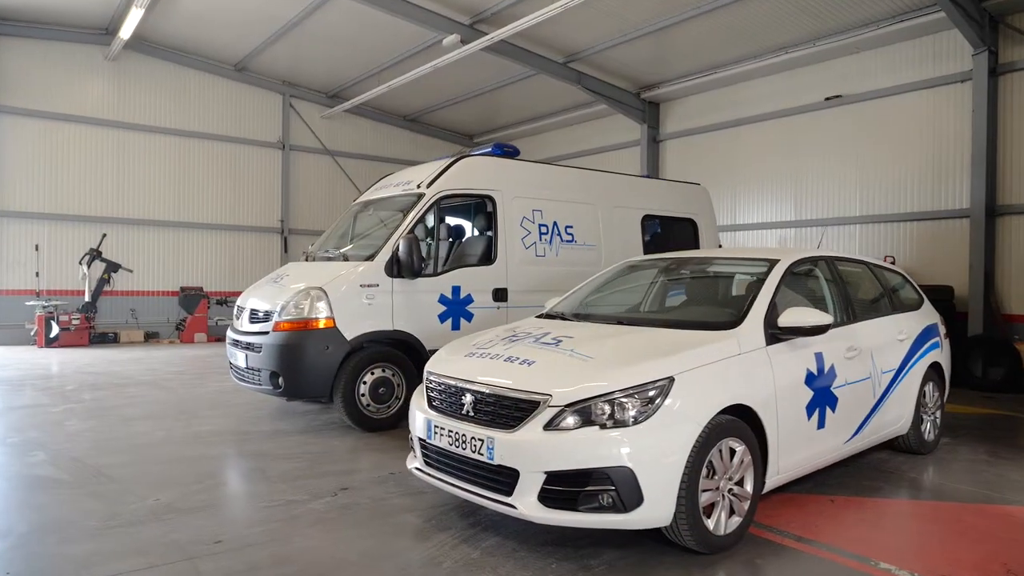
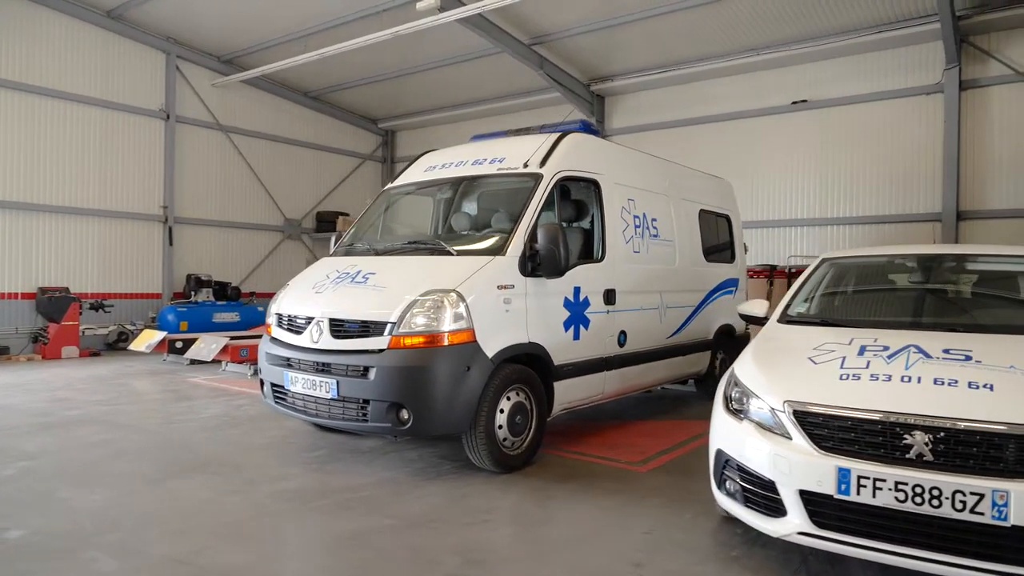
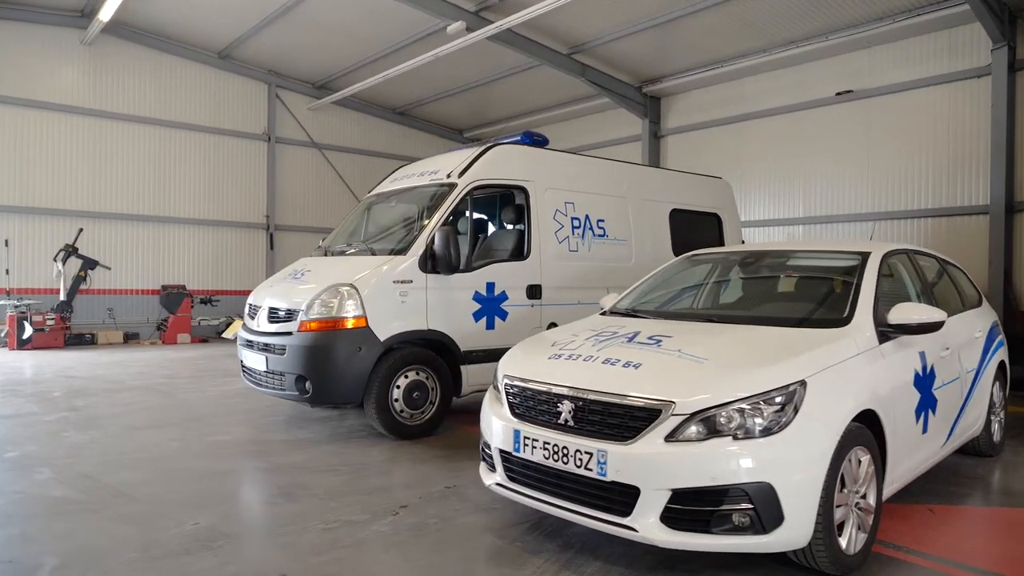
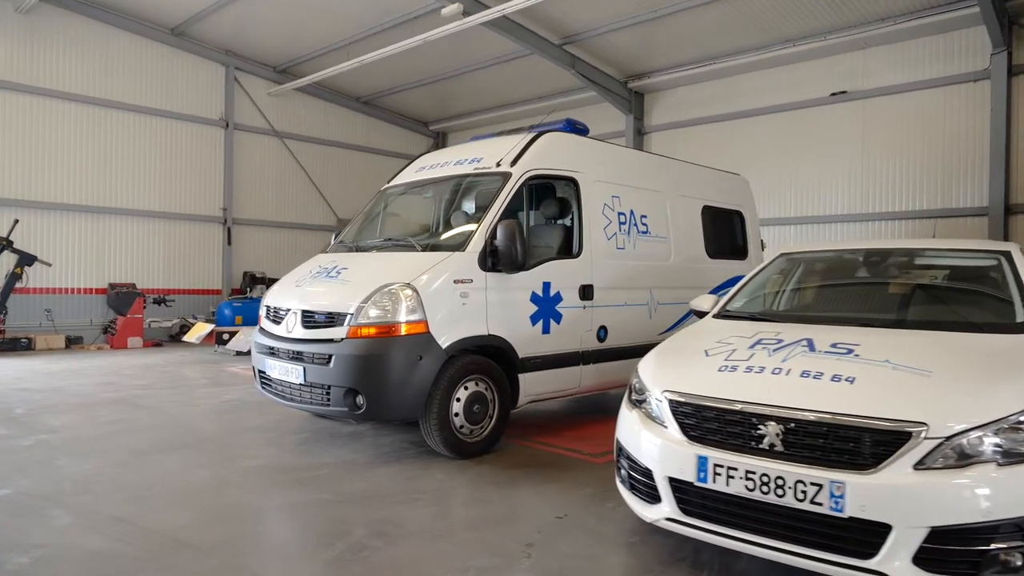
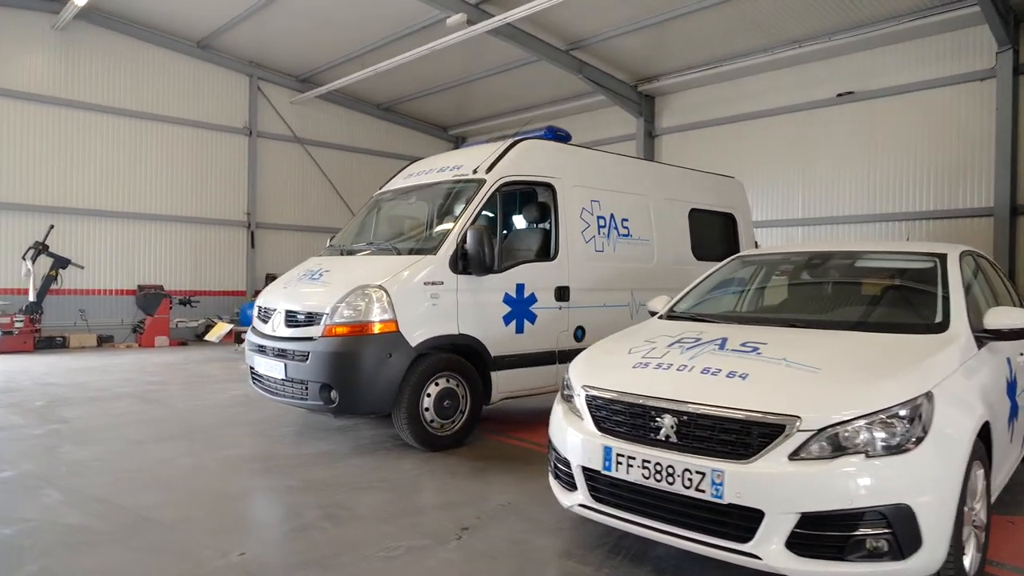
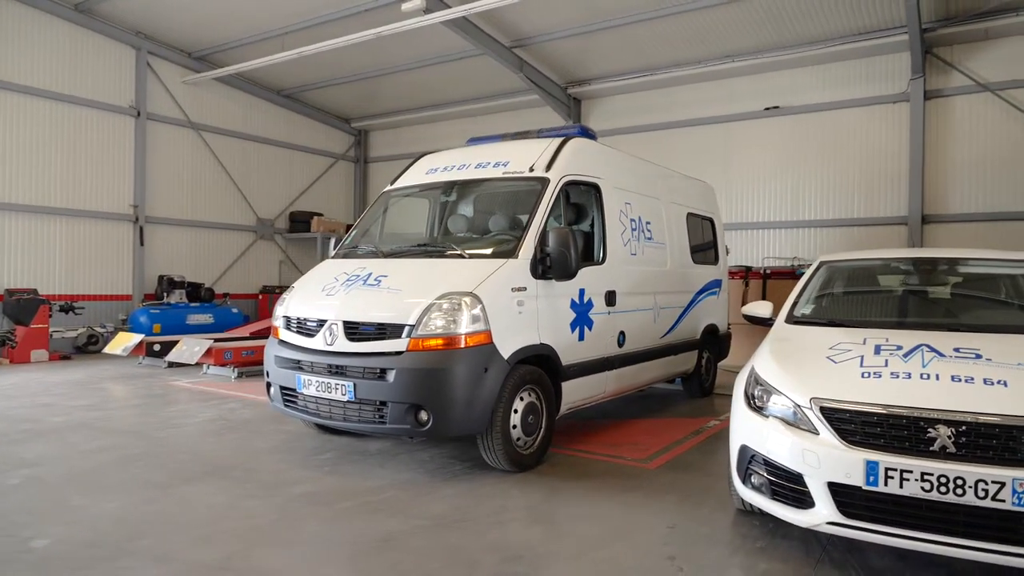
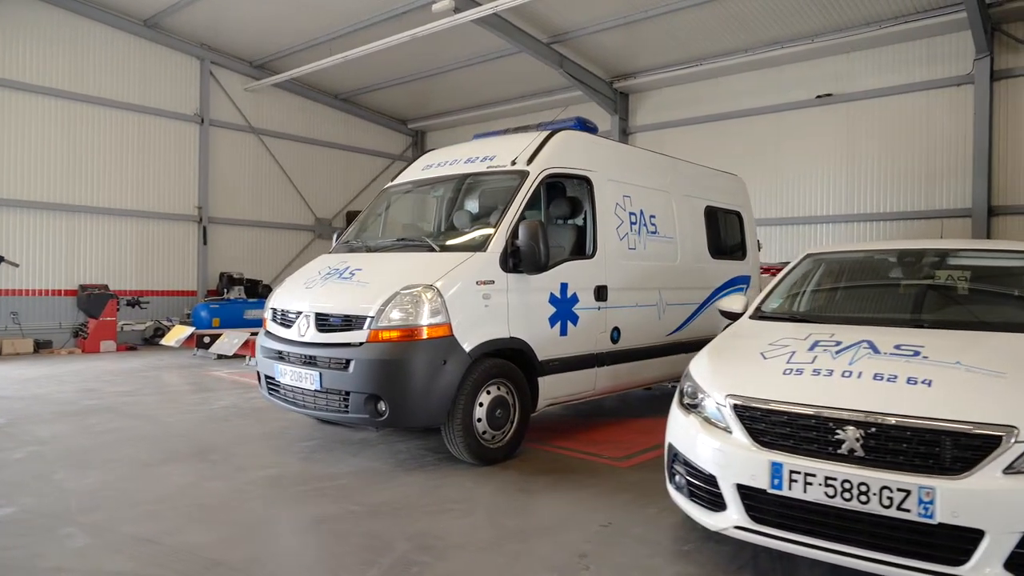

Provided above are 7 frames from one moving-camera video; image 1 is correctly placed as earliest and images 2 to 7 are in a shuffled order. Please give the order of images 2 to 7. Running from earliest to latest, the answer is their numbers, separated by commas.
3, 5, 4, 7, 2, 6
